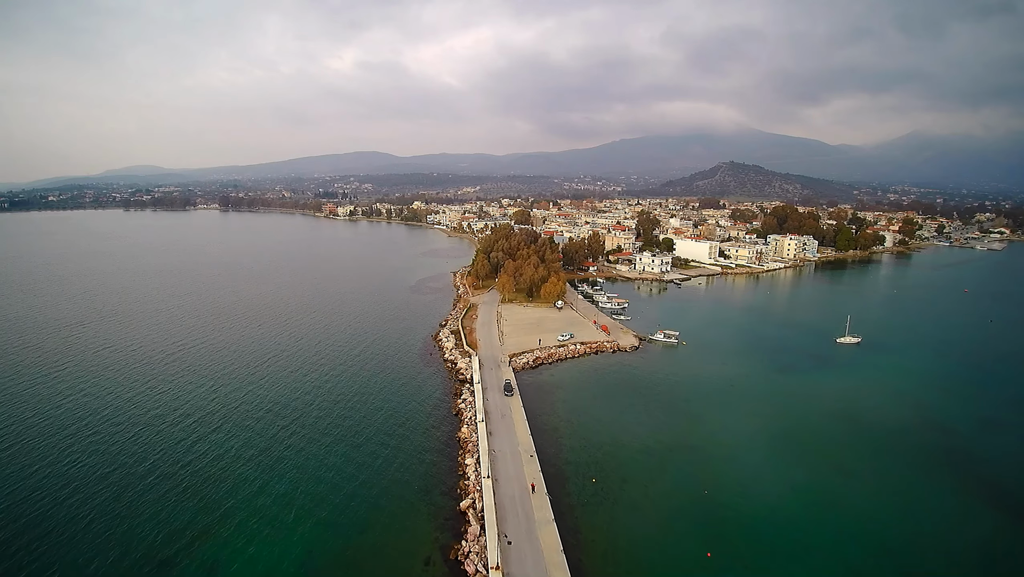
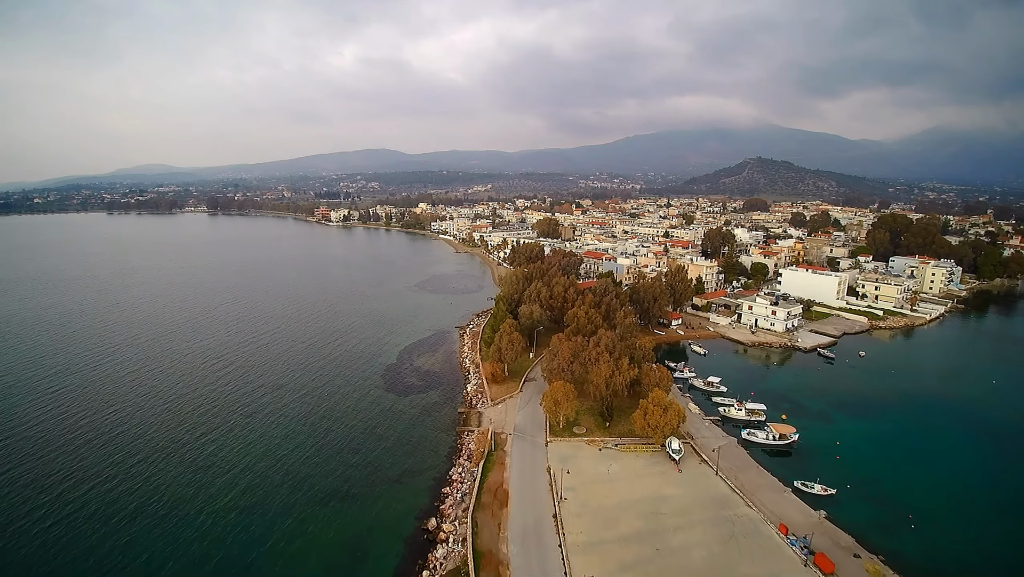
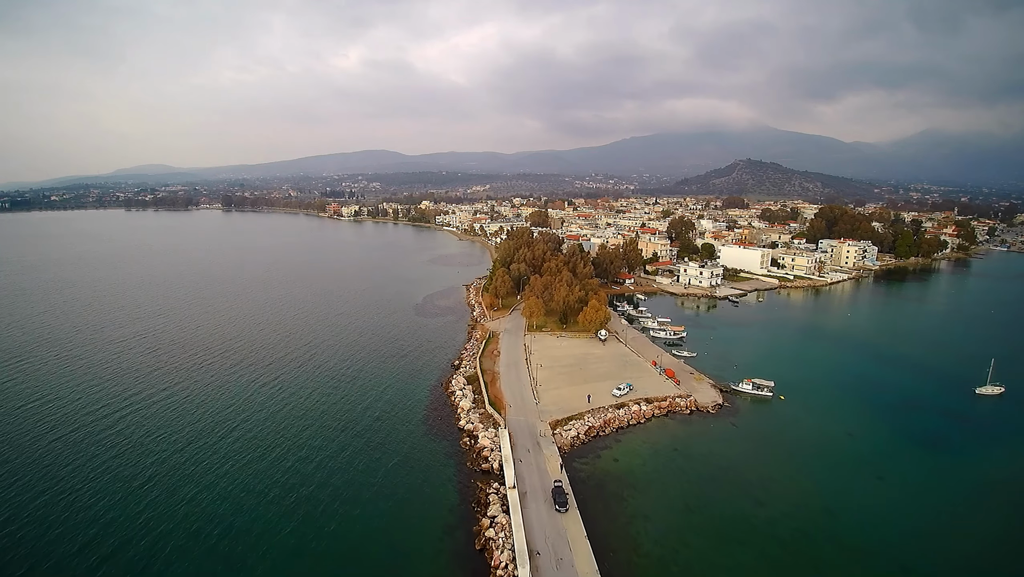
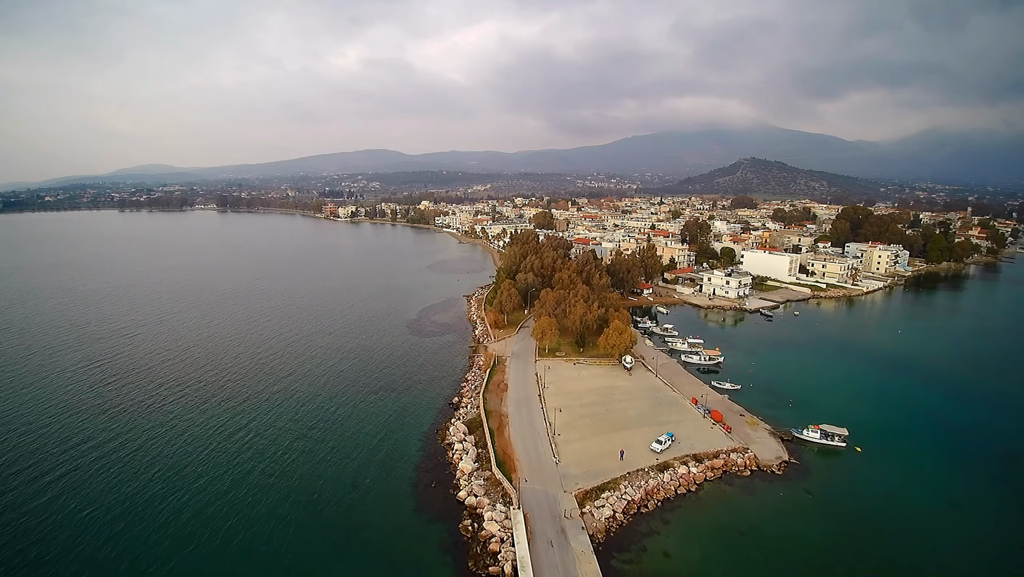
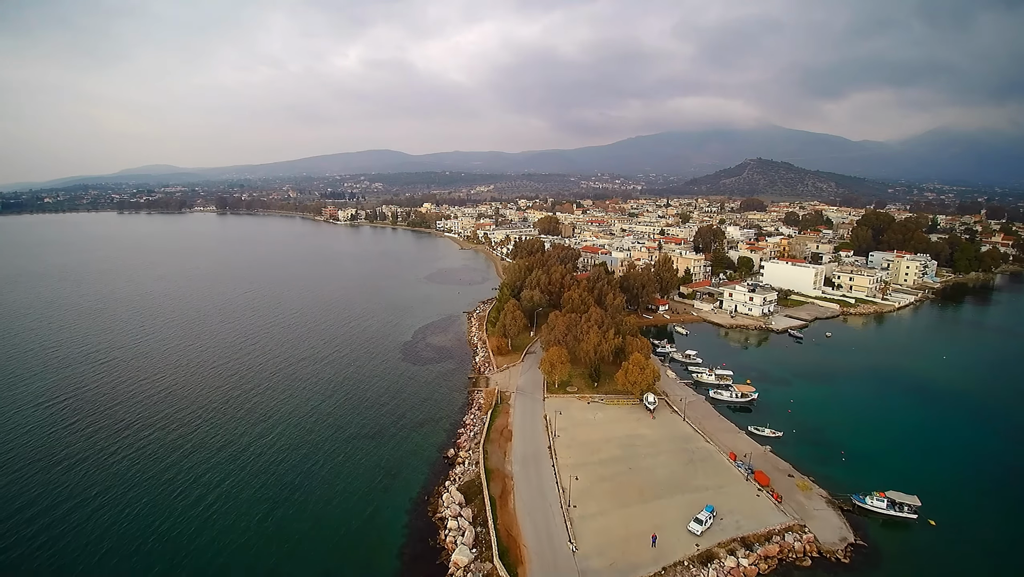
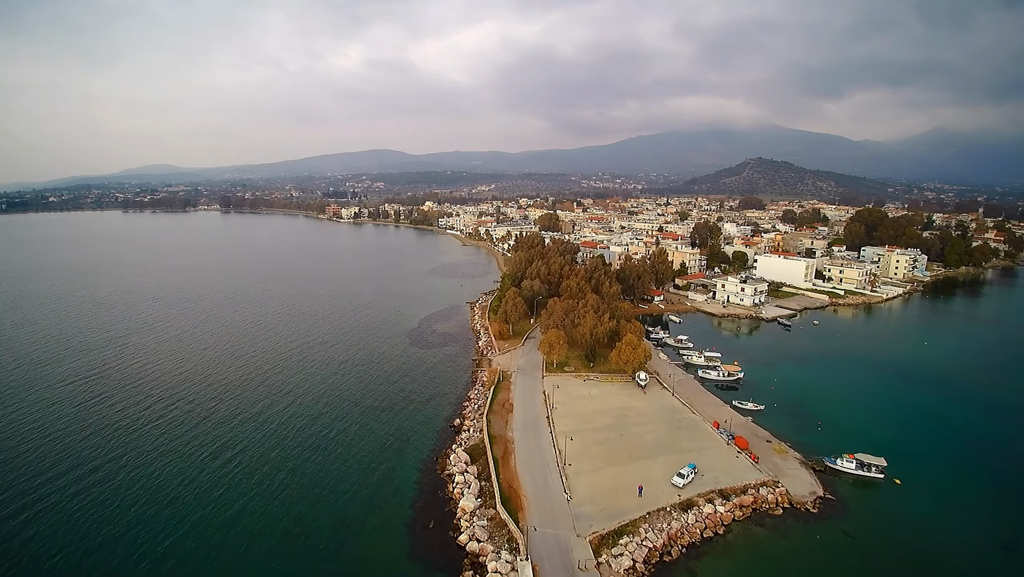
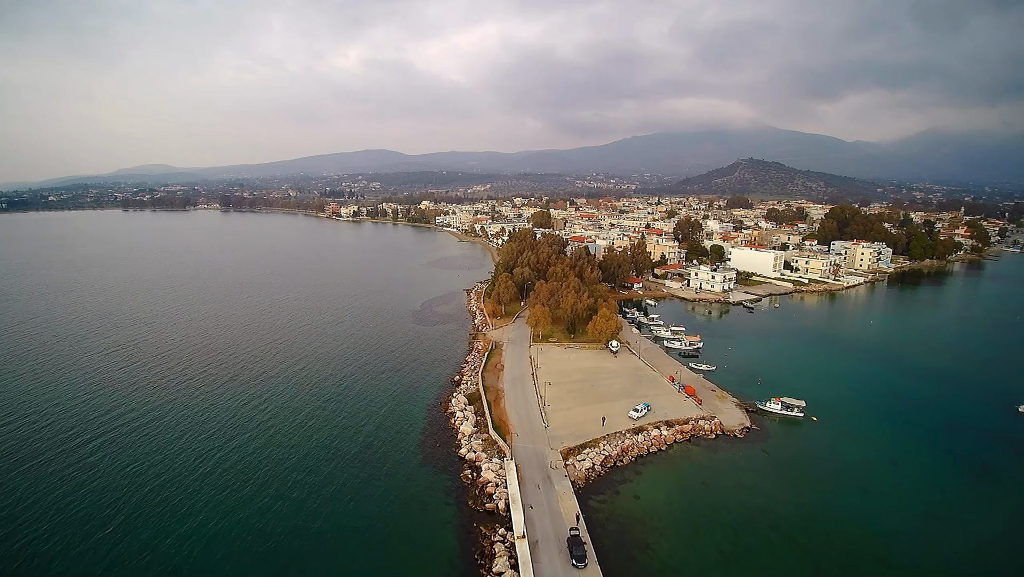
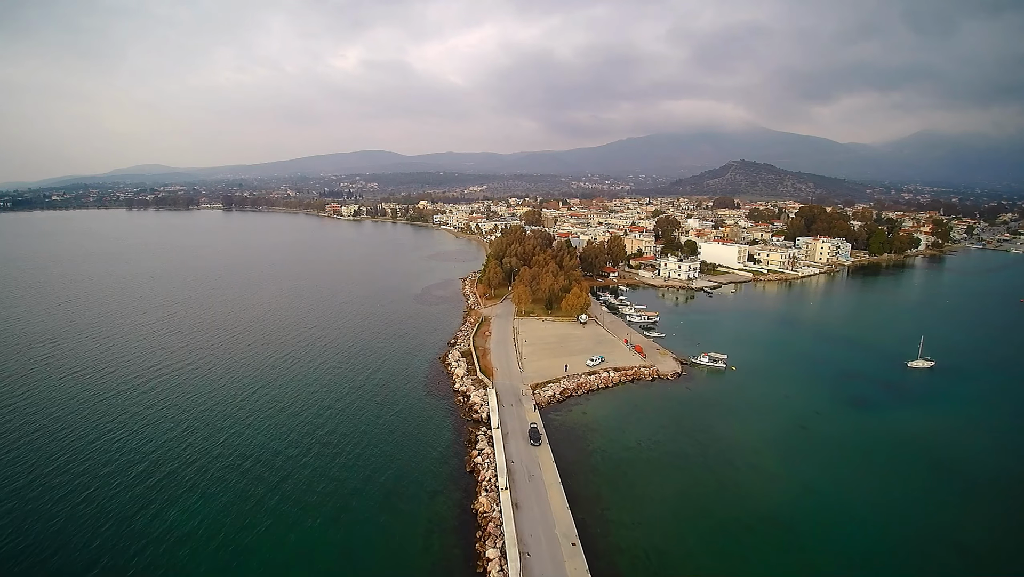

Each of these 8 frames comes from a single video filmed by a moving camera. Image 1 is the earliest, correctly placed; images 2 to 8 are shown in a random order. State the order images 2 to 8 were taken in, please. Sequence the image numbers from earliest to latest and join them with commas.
8, 3, 7, 4, 6, 5, 2
